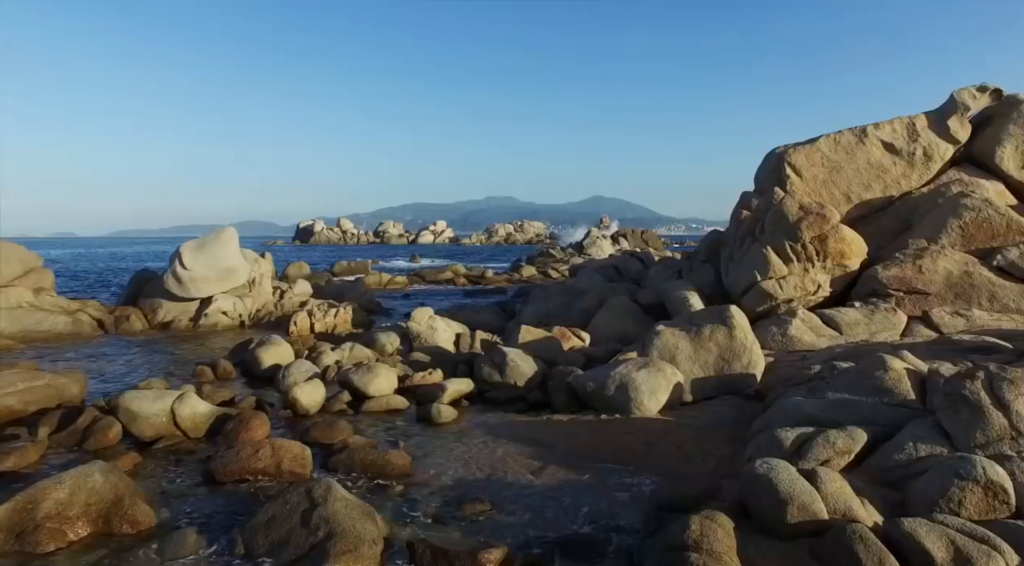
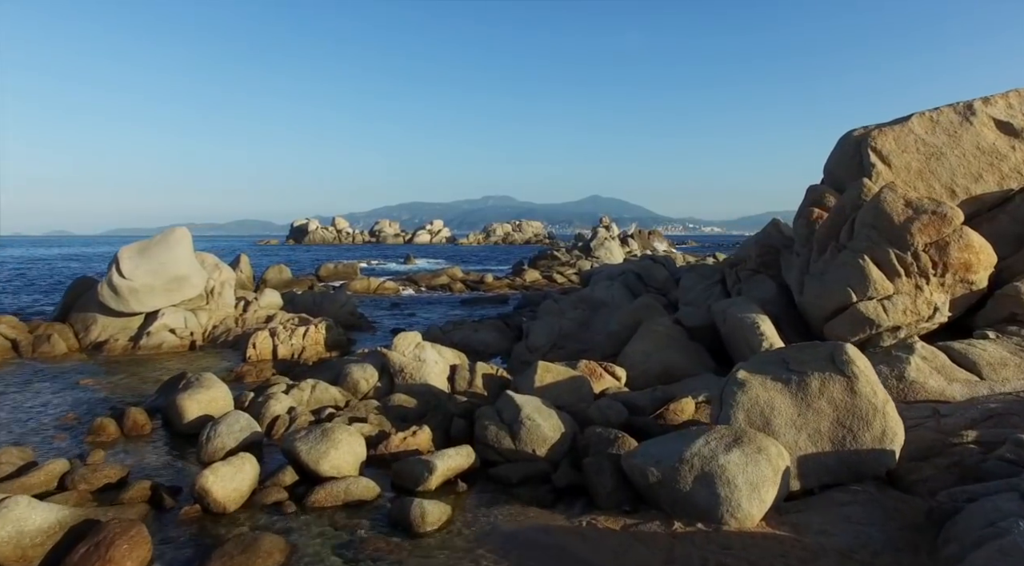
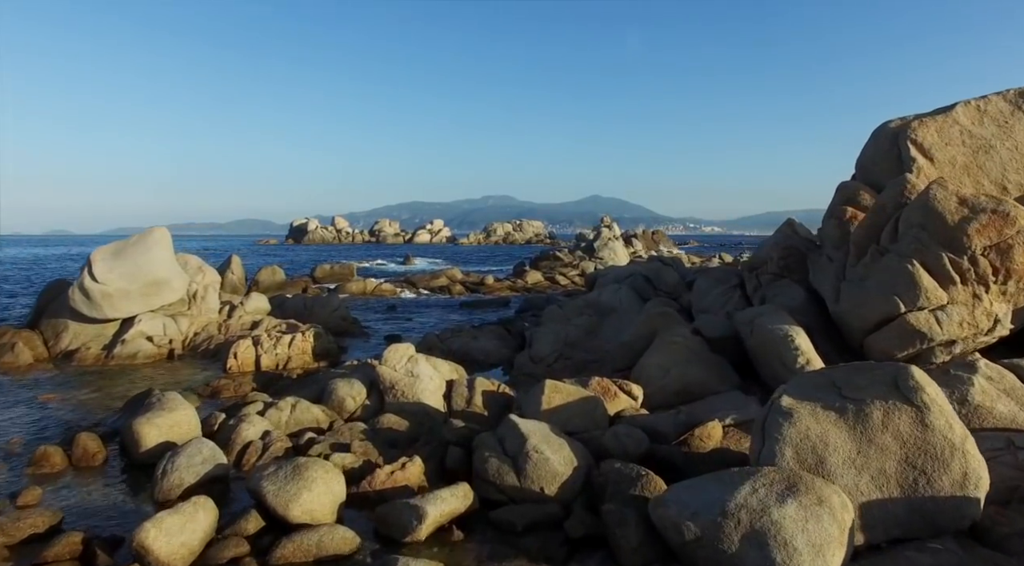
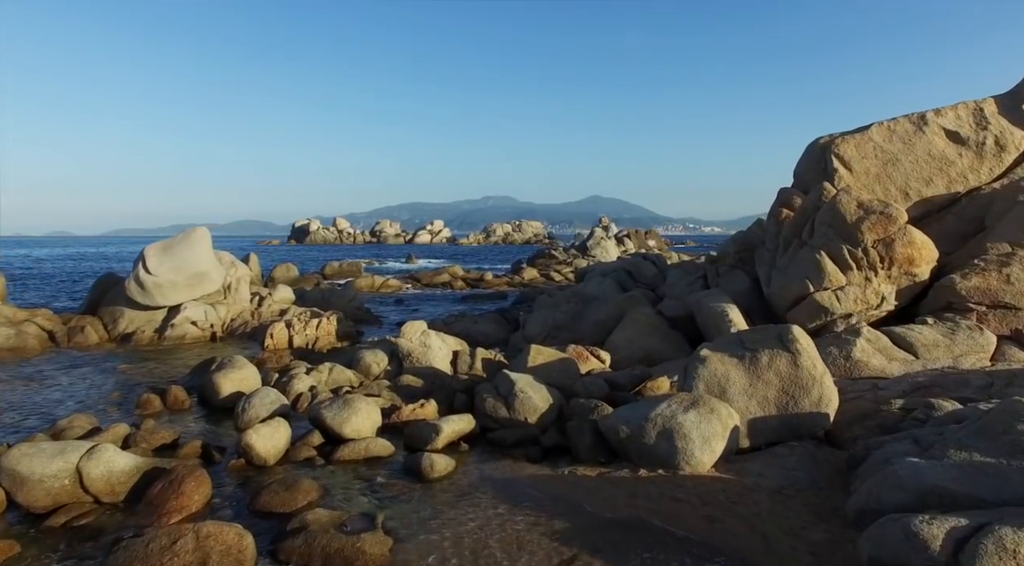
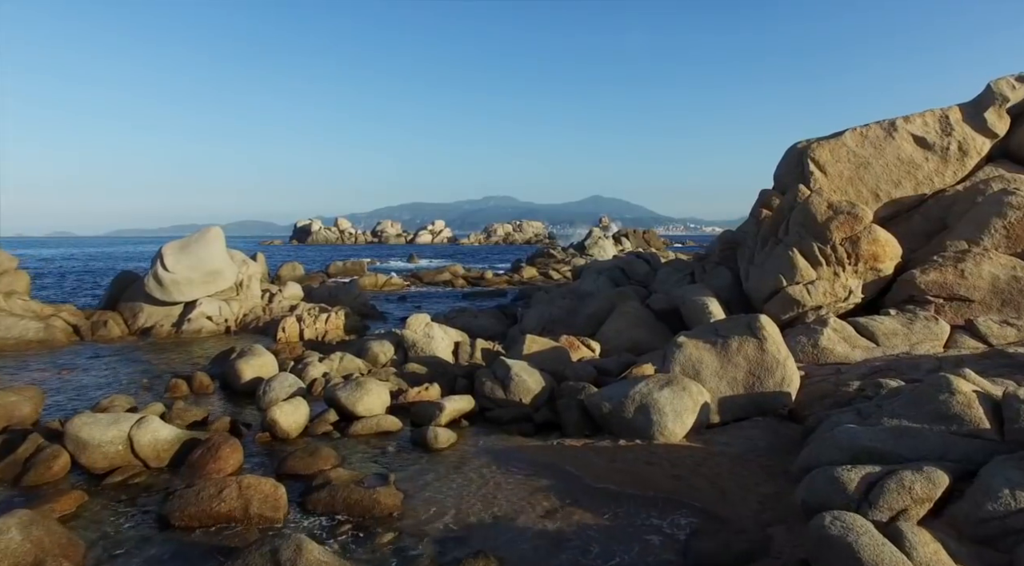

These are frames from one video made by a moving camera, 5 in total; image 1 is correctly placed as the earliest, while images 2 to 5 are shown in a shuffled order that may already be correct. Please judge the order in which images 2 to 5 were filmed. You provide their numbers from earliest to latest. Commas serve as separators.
5, 4, 2, 3
